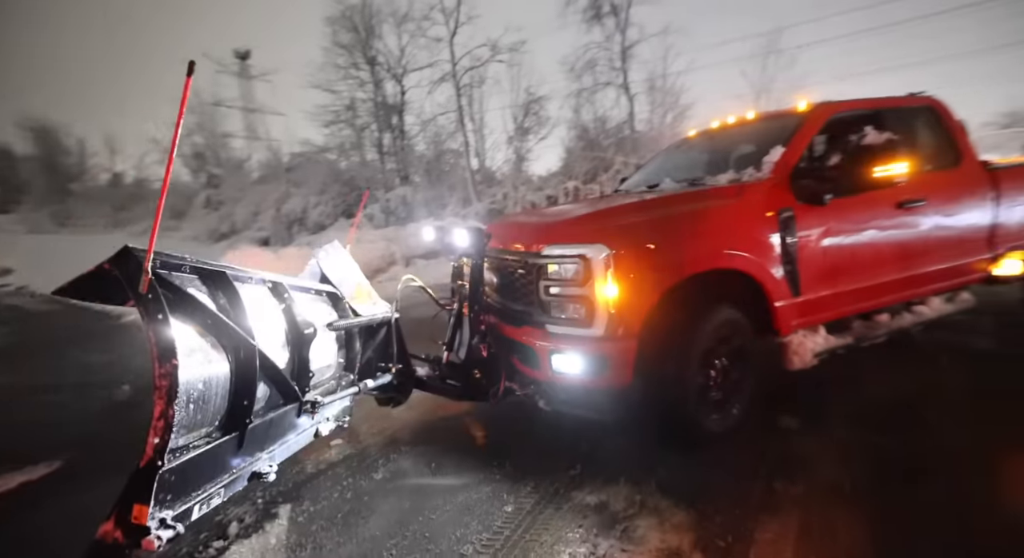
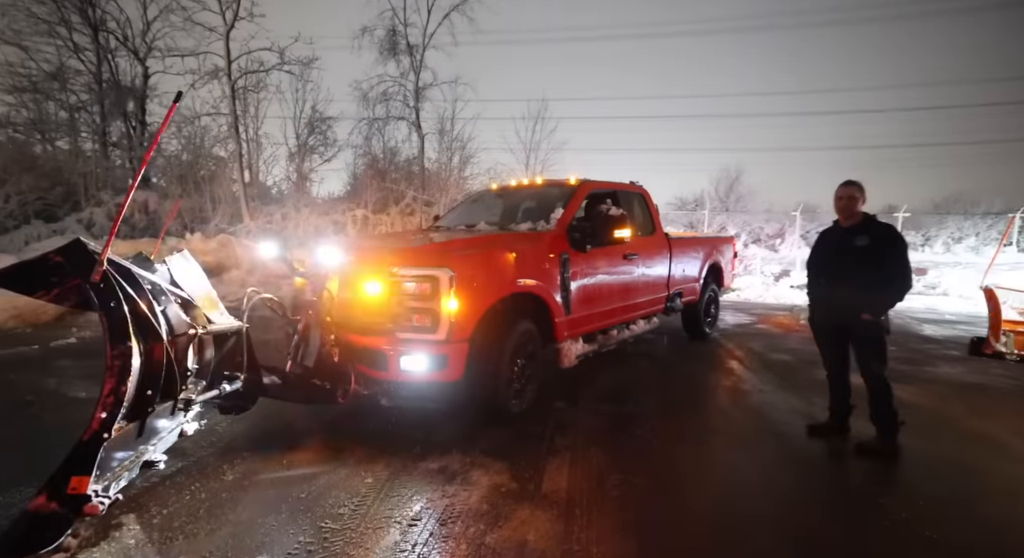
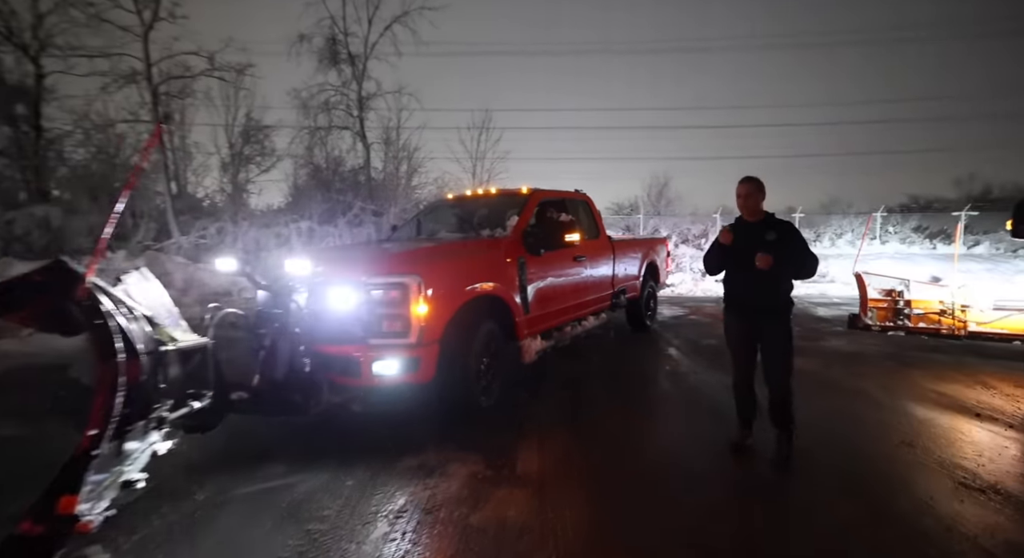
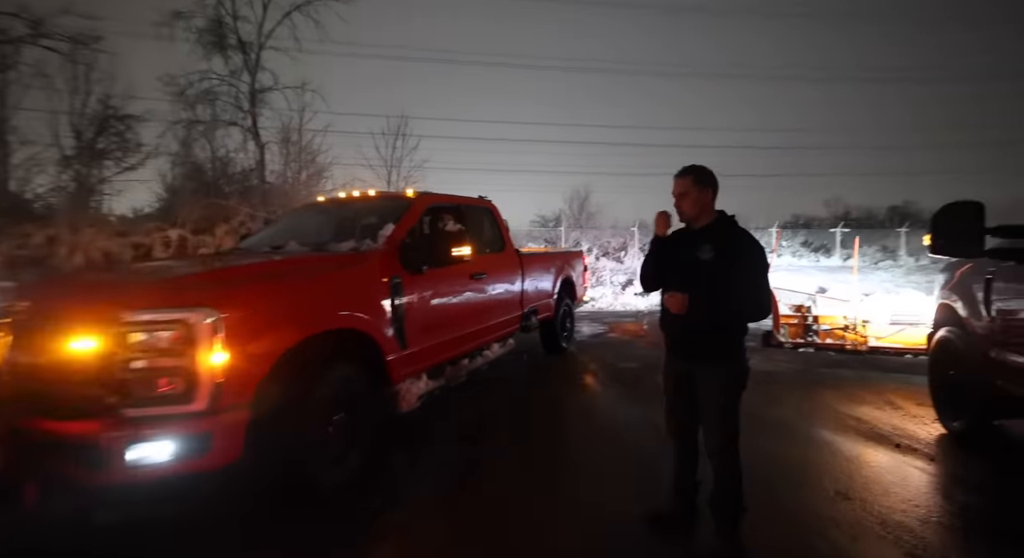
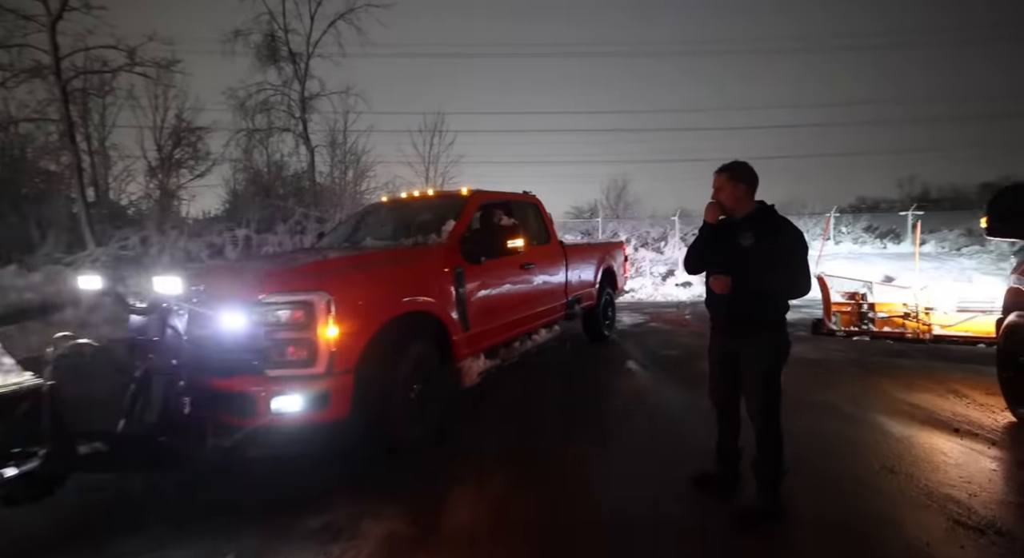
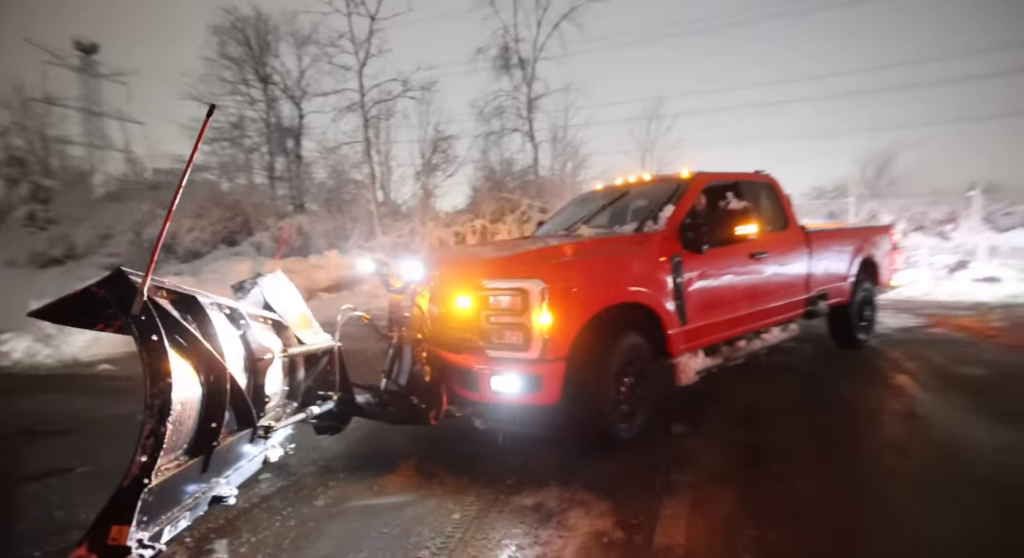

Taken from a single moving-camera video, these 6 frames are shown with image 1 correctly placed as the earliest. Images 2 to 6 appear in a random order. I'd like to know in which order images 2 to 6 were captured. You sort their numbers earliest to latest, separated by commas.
6, 2, 3, 5, 4
